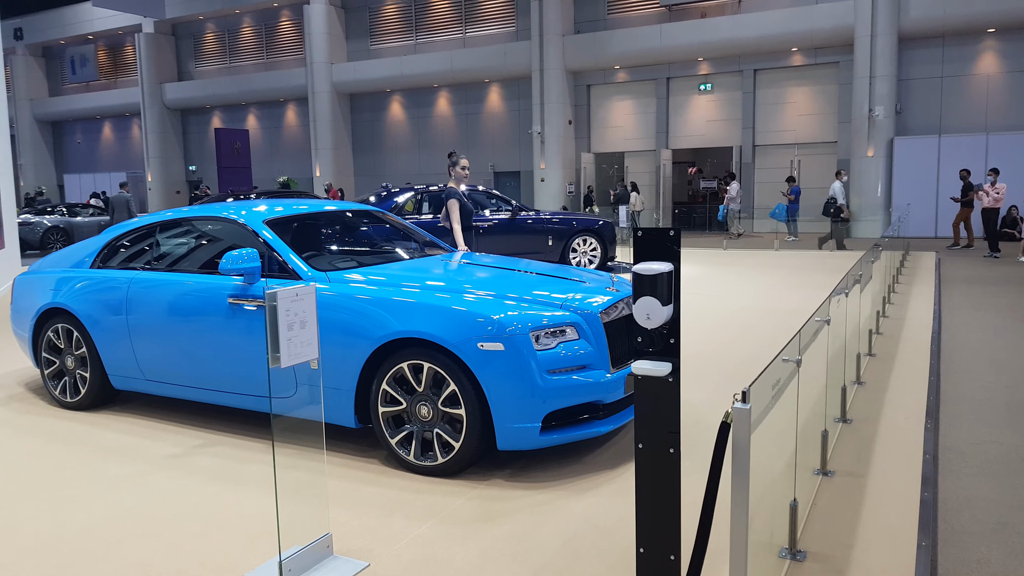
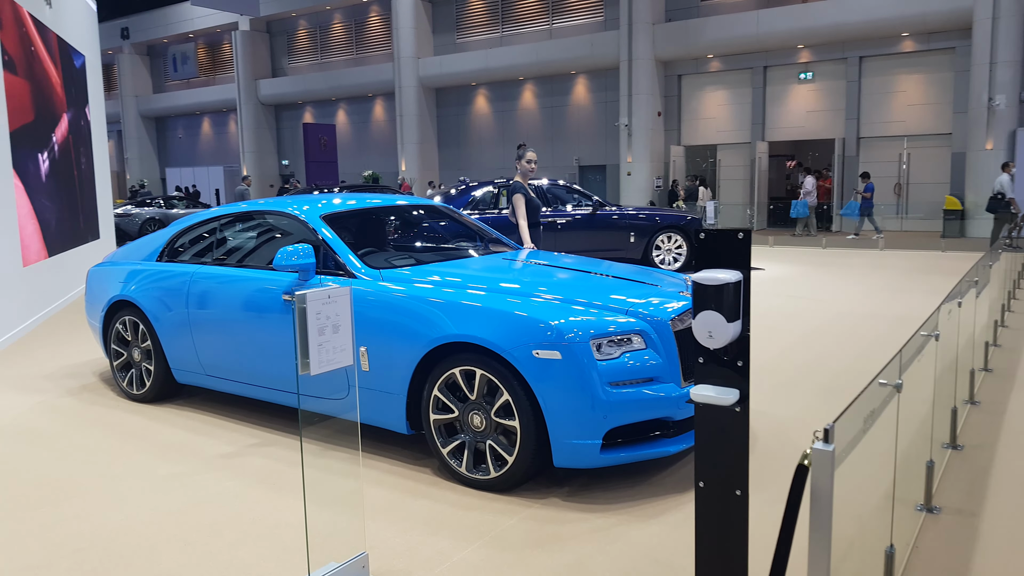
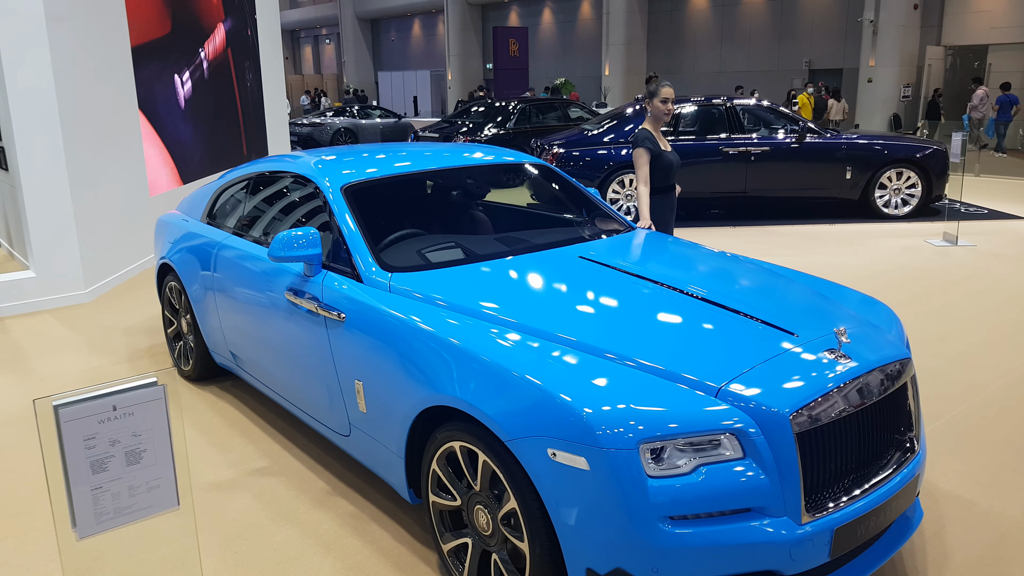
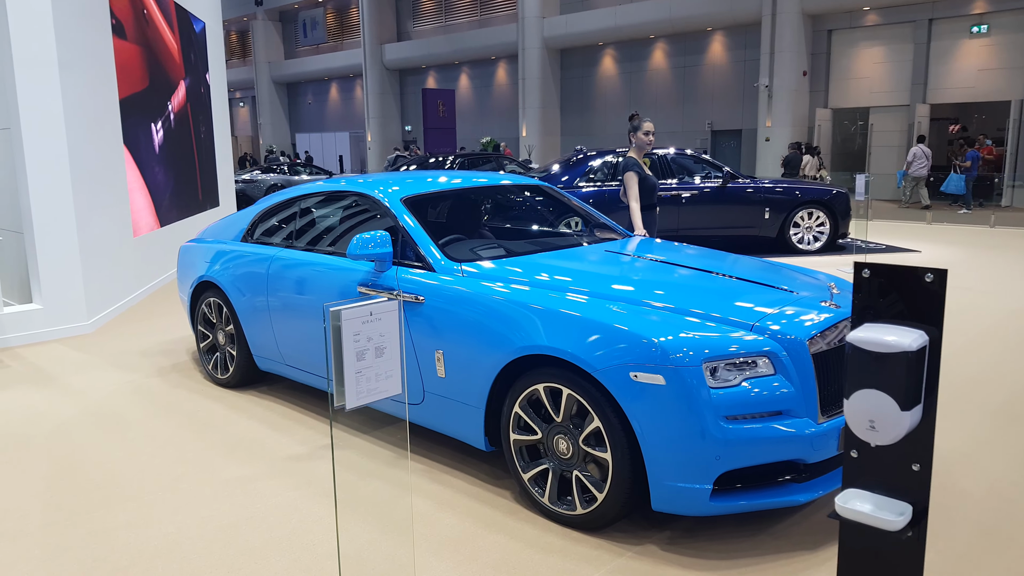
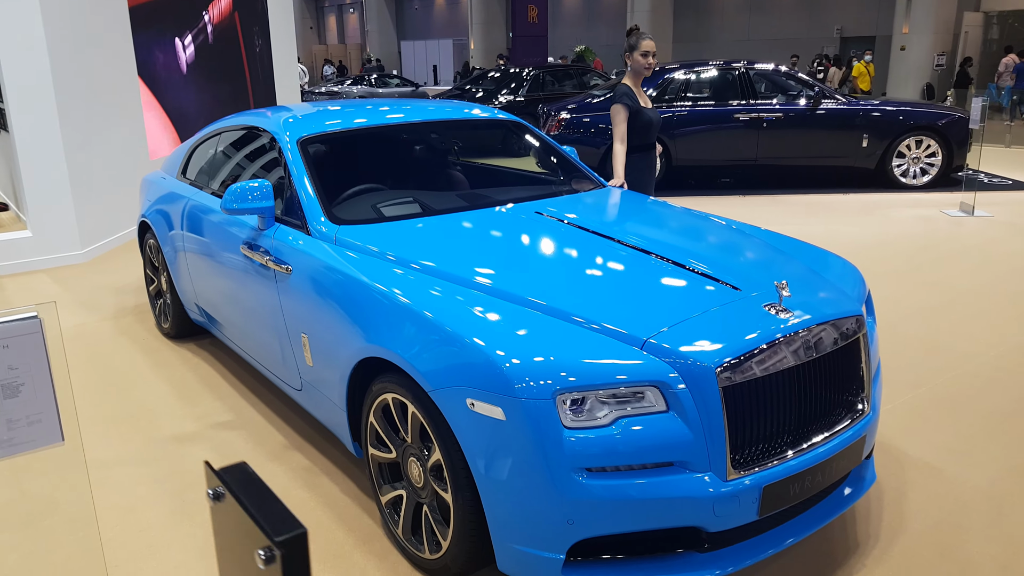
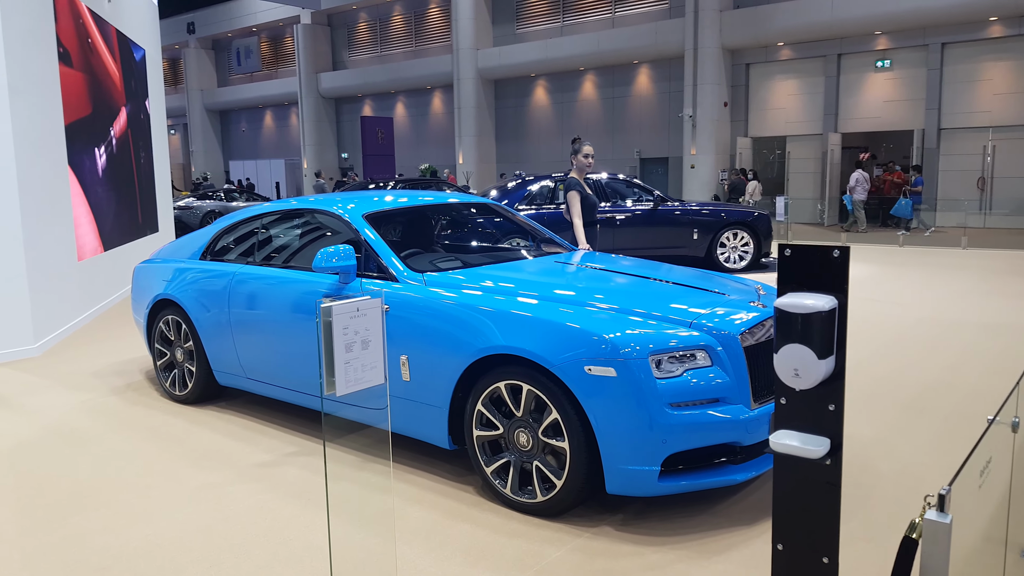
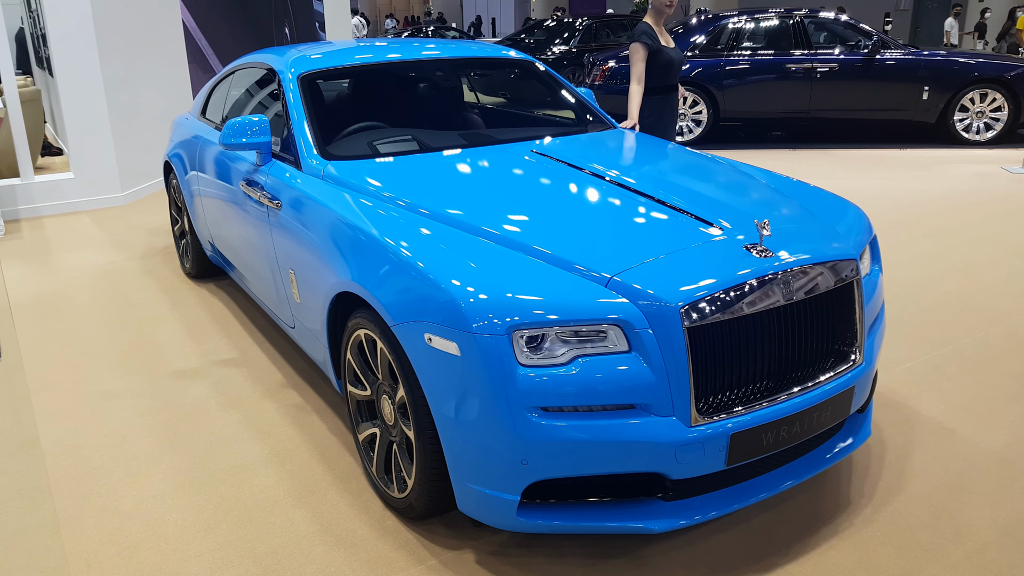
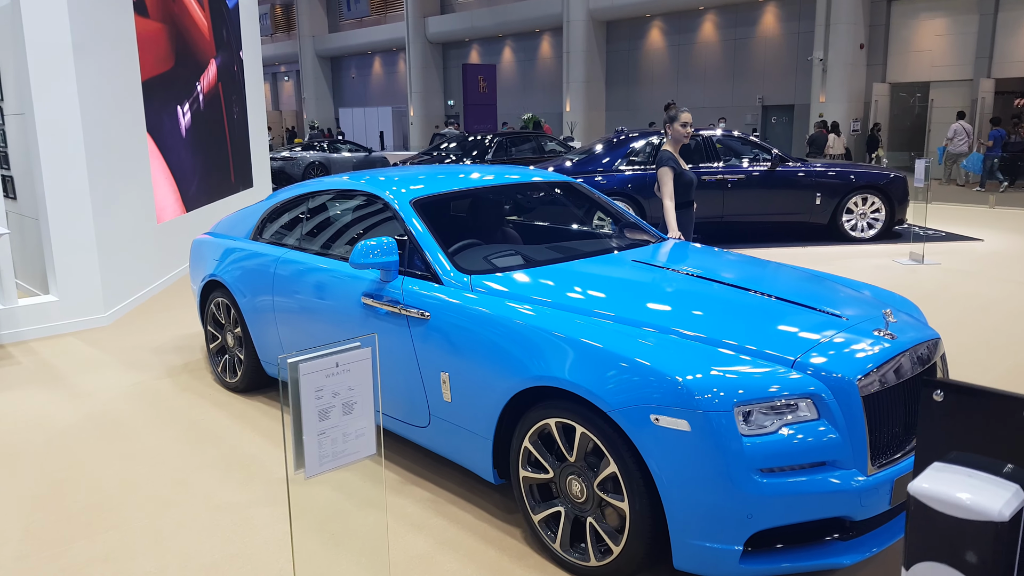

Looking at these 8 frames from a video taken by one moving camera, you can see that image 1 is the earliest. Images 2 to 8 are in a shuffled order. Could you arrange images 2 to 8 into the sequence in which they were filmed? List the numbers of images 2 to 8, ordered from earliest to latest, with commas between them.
2, 6, 4, 8, 3, 5, 7
